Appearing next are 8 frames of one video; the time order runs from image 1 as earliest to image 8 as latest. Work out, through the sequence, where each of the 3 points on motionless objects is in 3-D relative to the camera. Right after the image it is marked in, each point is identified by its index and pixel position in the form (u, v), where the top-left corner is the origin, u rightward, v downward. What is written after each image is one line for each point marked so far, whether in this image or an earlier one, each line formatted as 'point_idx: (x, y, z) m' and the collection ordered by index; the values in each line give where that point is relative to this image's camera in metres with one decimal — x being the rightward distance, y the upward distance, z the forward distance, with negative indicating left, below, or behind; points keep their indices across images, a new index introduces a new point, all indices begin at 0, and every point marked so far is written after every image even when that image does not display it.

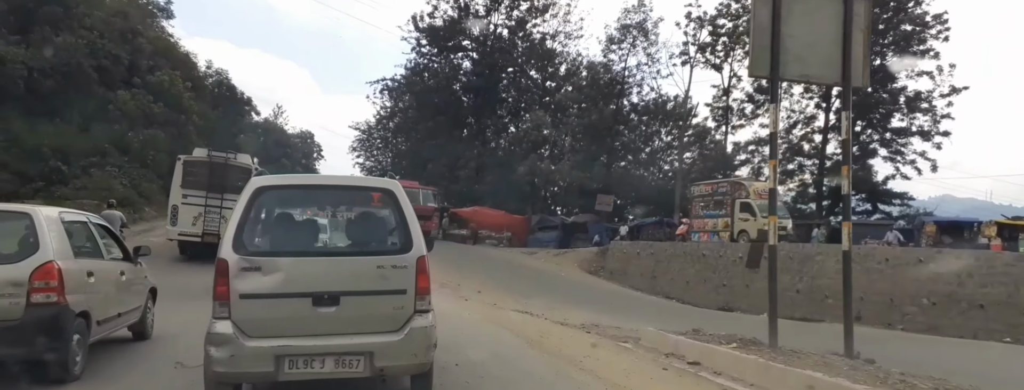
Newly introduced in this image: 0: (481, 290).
0: (-0.8, -2.6, +16.4) m
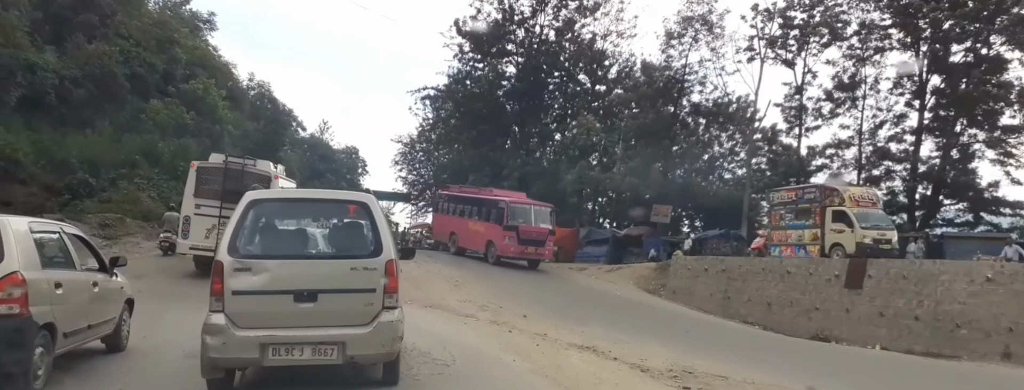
0: (+0.4, -2.7, +13.9) m
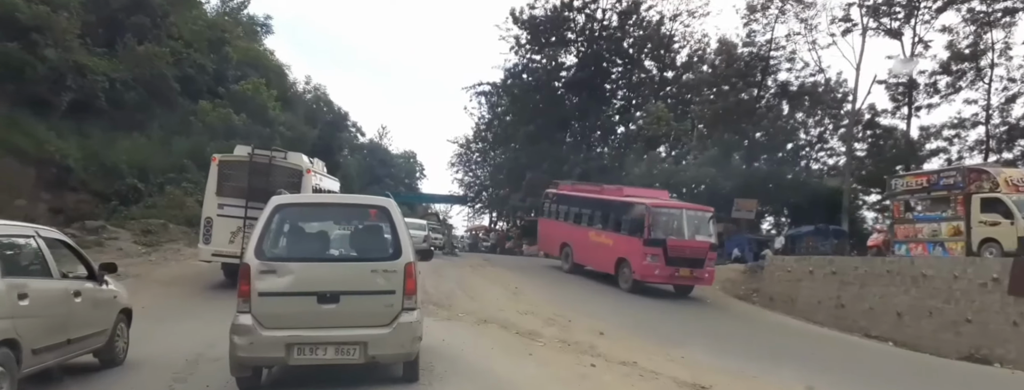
0: (+1.7, -2.5, +11.3) m
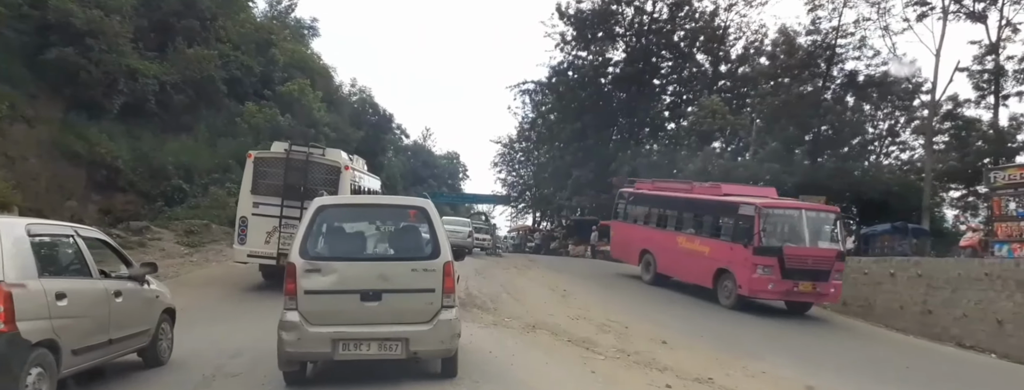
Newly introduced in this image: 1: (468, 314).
0: (+2.6, -2.4, +10.2) m
1: (-0.9, -2.5, +12.6) m
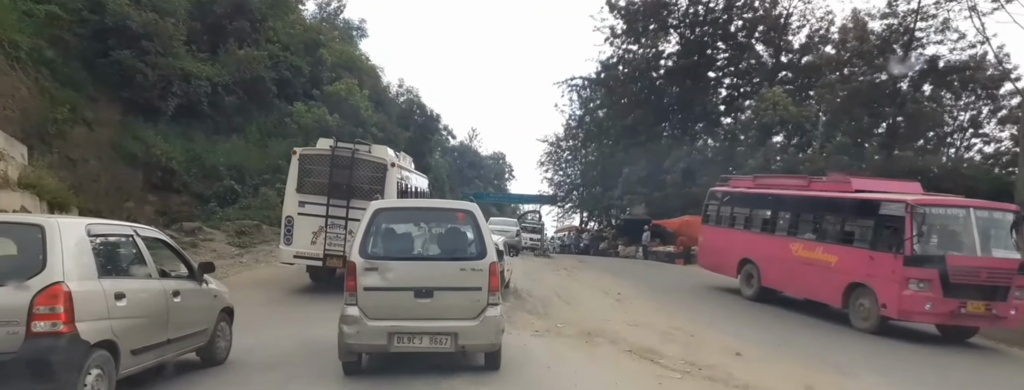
0: (+3.5, -2.4, +9.3) m
1: (+0.1, -2.4, +11.9) m
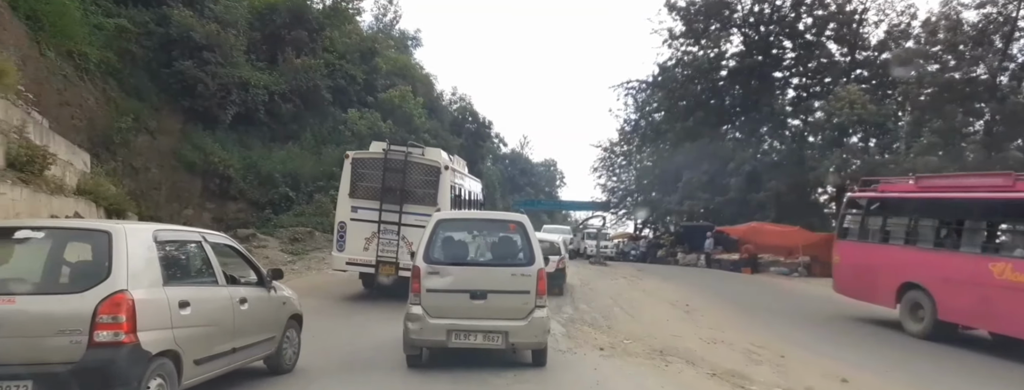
0: (+4.3, -2.4, +8.0) m
1: (+1.2, -2.5, +10.9) m
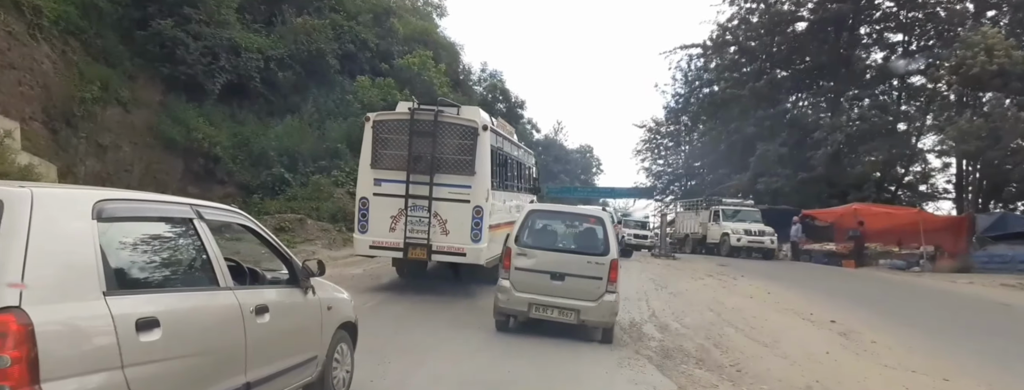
0: (+4.8, -1.8, +3.0) m
1: (+1.9, -1.9, +6.1) m
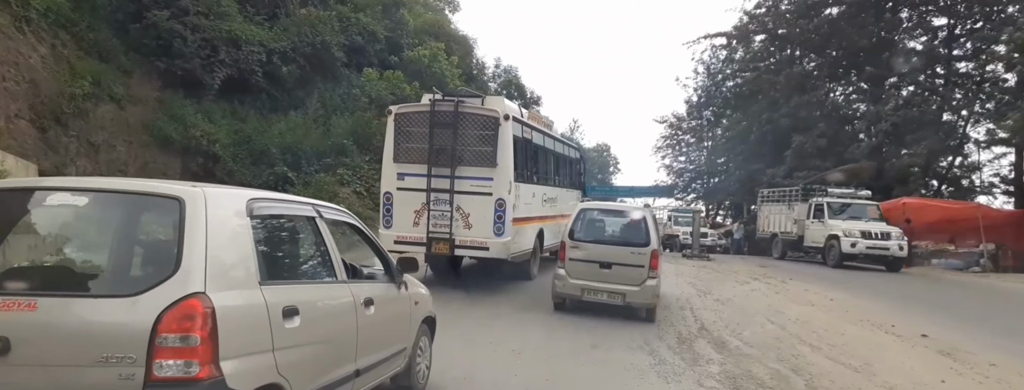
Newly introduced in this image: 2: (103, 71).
0: (+4.9, -1.7, +1.3) m
1: (+2.1, -1.8, +4.5) m
2: (-13.5, +4.1, +19.8) m
